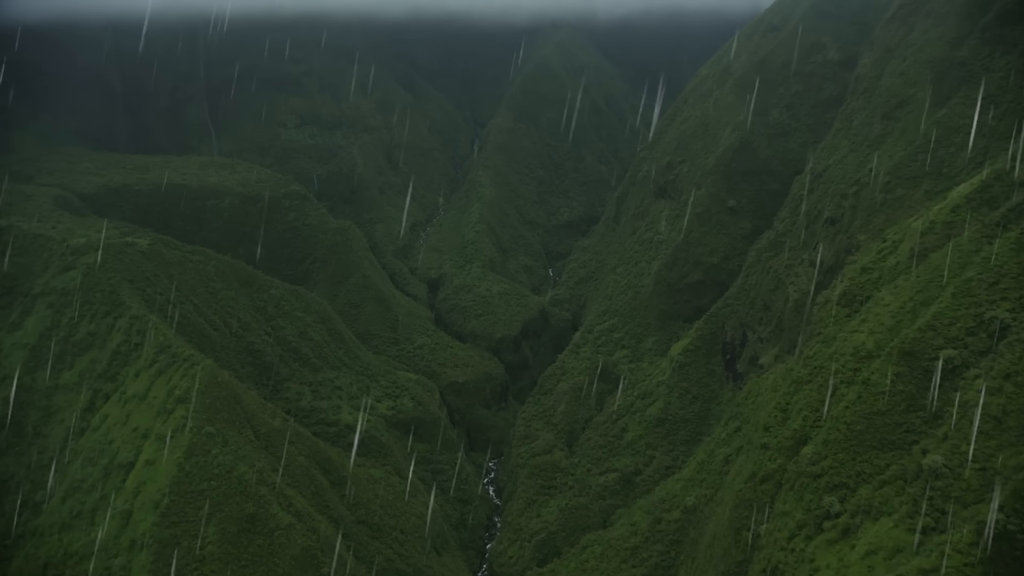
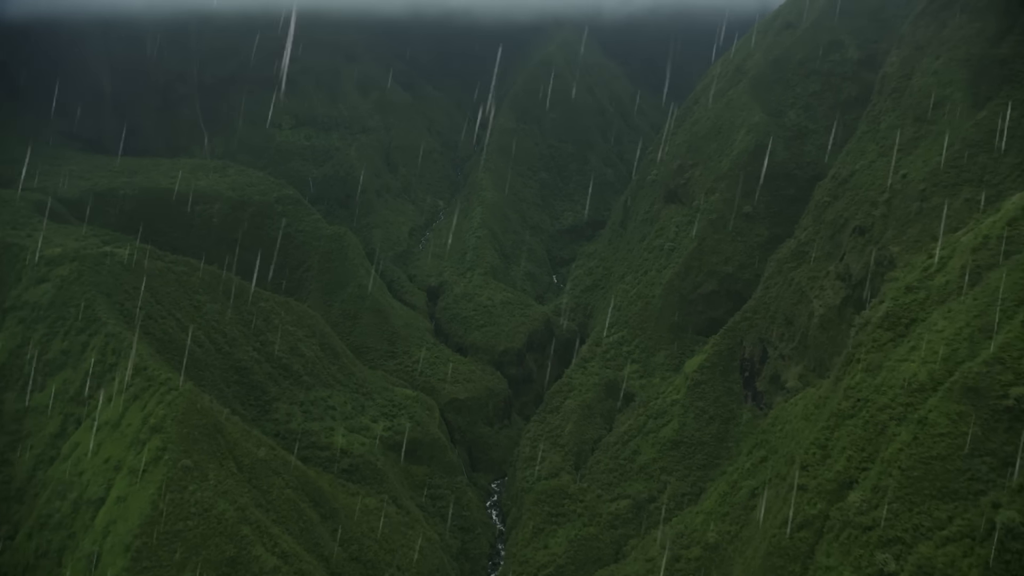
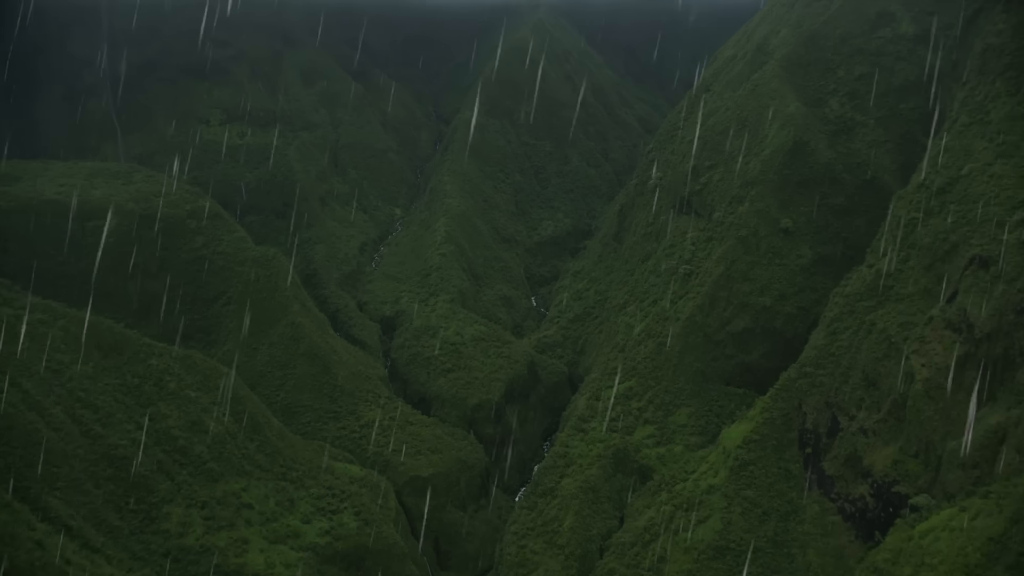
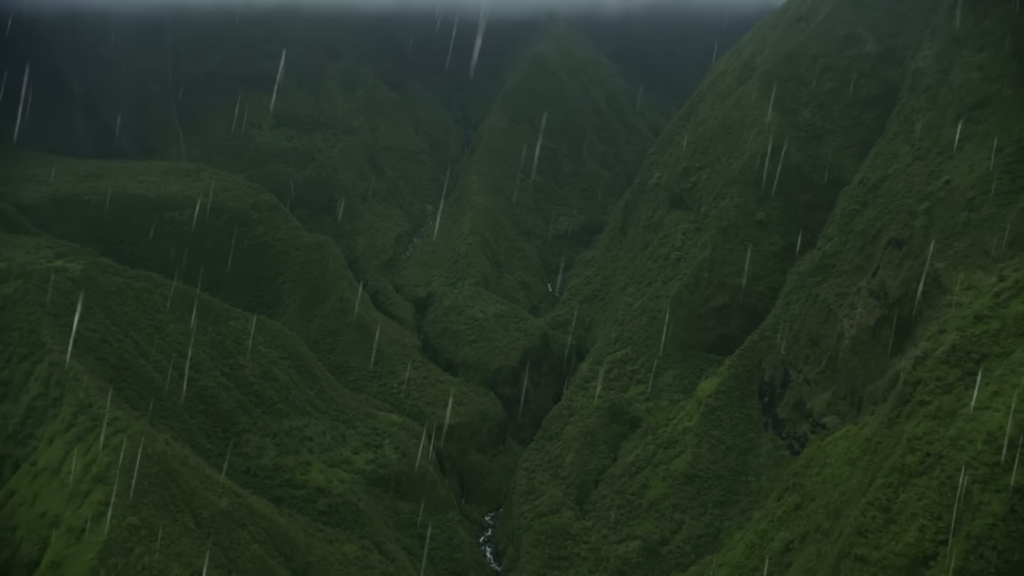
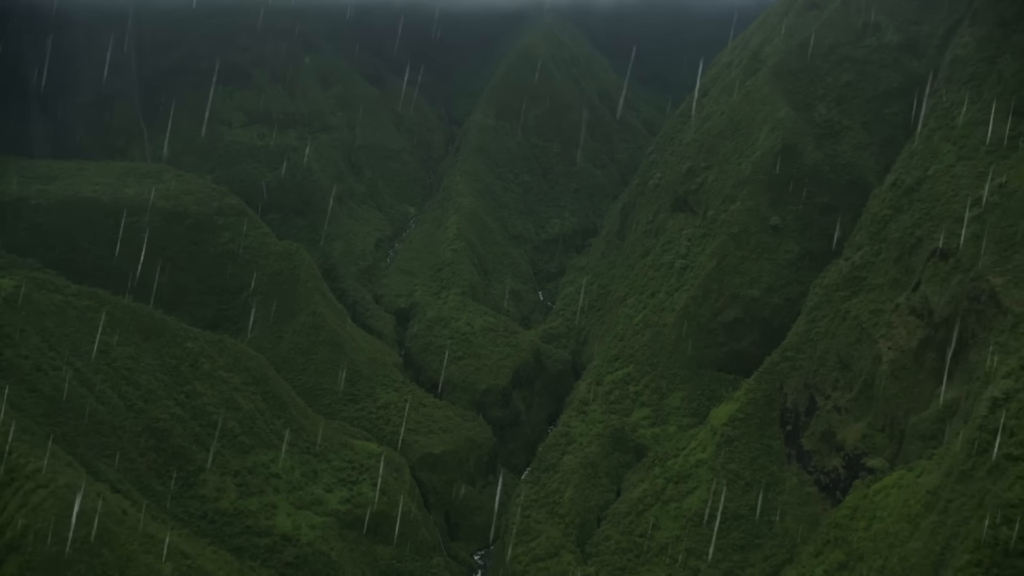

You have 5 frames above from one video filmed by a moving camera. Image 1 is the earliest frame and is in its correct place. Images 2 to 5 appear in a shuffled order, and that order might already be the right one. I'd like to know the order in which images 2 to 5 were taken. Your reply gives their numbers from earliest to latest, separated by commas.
2, 4, 5, 3
